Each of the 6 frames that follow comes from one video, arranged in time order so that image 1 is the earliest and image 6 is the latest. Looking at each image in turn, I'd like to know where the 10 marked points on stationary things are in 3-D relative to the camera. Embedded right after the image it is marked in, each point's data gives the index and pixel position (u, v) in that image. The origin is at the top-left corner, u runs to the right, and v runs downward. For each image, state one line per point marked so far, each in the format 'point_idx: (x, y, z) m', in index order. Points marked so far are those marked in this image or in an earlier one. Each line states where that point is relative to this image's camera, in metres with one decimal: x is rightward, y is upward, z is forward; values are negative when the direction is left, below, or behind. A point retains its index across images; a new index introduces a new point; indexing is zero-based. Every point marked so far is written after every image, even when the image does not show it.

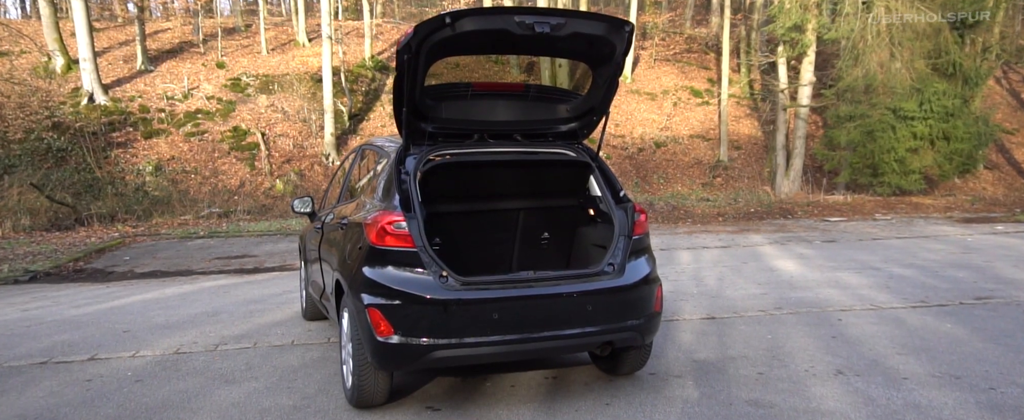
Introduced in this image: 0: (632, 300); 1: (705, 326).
0: (+0.7, -0.5, +3.6) m
1: (+1.6, -1.0, +5.4) m
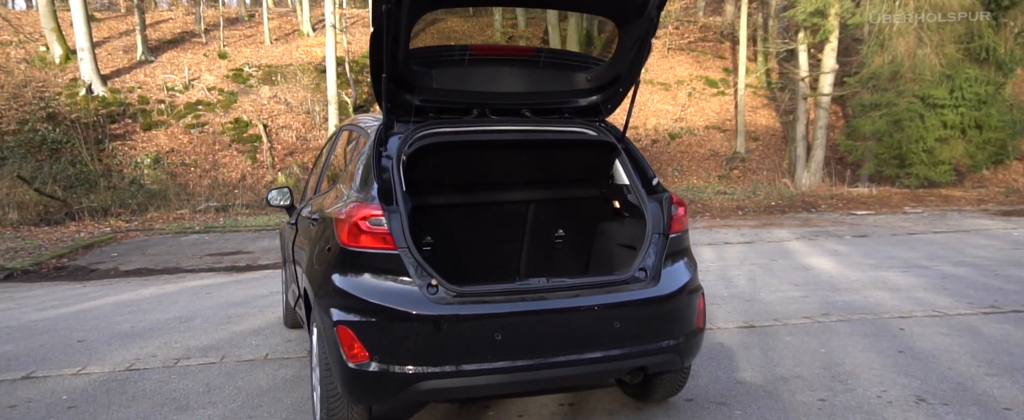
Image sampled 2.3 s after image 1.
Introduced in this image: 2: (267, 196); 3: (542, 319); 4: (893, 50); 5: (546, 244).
0: (+0.7, -0.5, +2.9) m
1: (+1.7, -0.9, +4.6) m
2: (-1.8, +0.1, +4.7) m
3: (+0.1, -0.5, +2.7) m
4: (+9.9, +4.2, +16.5) m
5: (+0.2, -0.2, +3.5) m
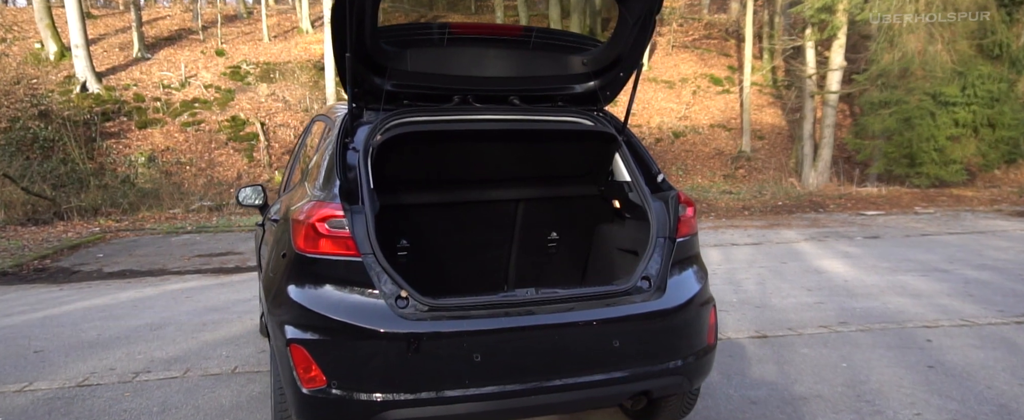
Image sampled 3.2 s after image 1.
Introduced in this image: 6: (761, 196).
0: (+0.7, -0.5, +2.5) m
1: (+1.6, -0.9, +4.2) m
2: (-1.9, +0.1, +4.3) m
3: (+0.1, -0.5, +2.3) m
4: (+9.9, +4.2, +16.1) m
5: (+0.1, -0.2, +3.1) m
6: (+6.4, +0.4, +16.2) m
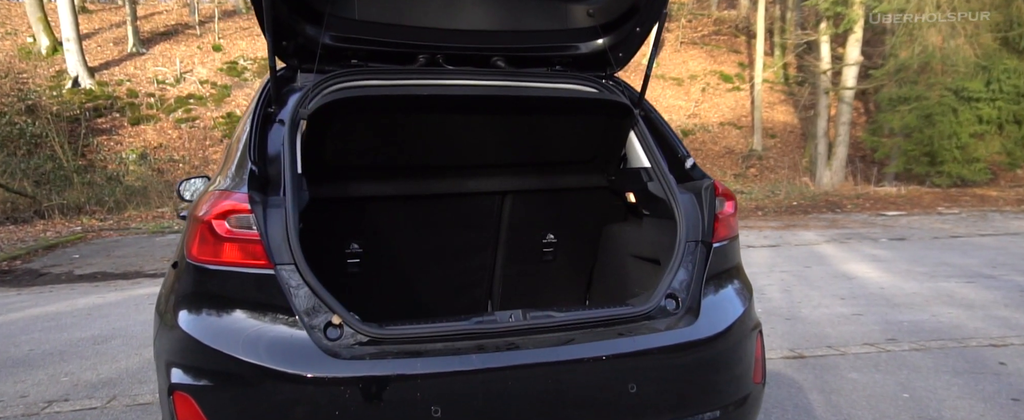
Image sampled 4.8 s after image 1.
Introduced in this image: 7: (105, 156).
0: (+0.6, -0.4, +1.8) m
1: (+1.6, -0.9, +3.6) m
2: (-1.9, +0.1, +3.7) m
3: (0.0, -0.4, +1.6) m
4: (+10.0, +4.2, +15.3) m
5: (+0.1, -0.2, +2.4) m
6: (+6.4, +0.4, +15.5) m
7: (-10.3, +1.4, +16.0) m
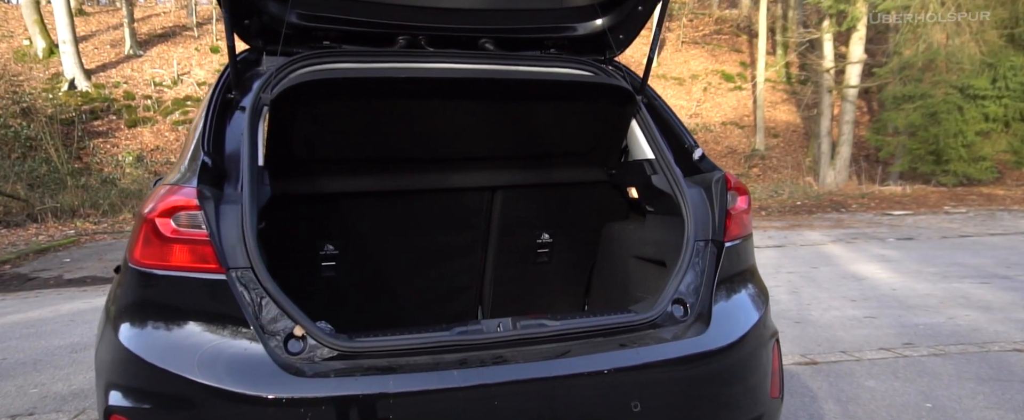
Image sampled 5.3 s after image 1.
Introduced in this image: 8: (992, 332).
0: (+0.6, -0.4, +1.6) m
1: (+1.6, -0.9, +3.4) m
2: (-1.9, +0.1, +3.5) m
3: (0.0, -0.4, +1.4) m
4: (+10.0, +4.2, +15.1) m
5: (0.0, -0.2, +2.2) m
6: (+6.4, +0.4, +15.3) m
7: (-10.3, +1.3, +15.8) m
8: (+3.1, -0.8, +4.1) m
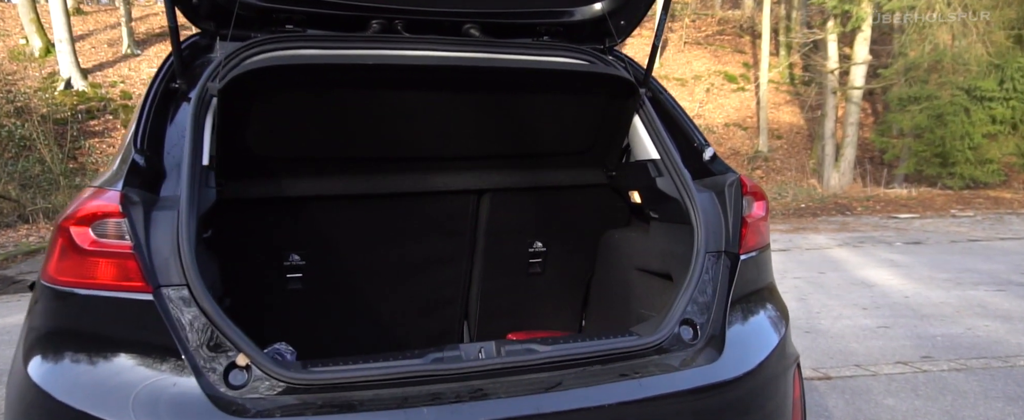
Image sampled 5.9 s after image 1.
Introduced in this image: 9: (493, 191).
0: (+0.5, -0.5, +1.4) m
1: (+1.5, -0.9, +3.1) m
2: (-2.0, +0.1, +3.2) m
3: (-0.1, -0.4, +1.2) m
4: (+10.0, +4.2, +14.9) m
5: (0.0, -0.2, +2.0) m
6: (+6.4, +0.3, +15.0) m
7: (-10.3, +1.3, +15.6) m
8: (+3.1, -0.8, +3.9) m
9: (-0.1, +0.1, +2.0) m
